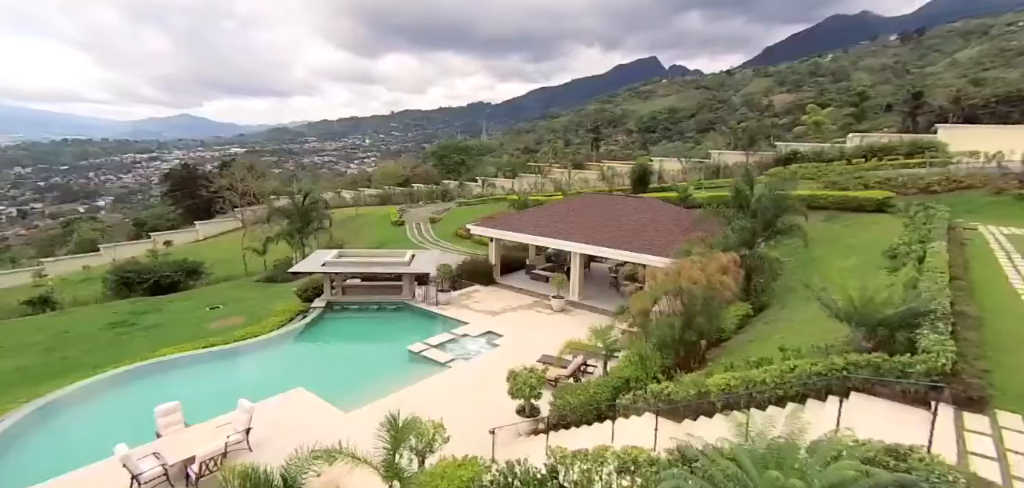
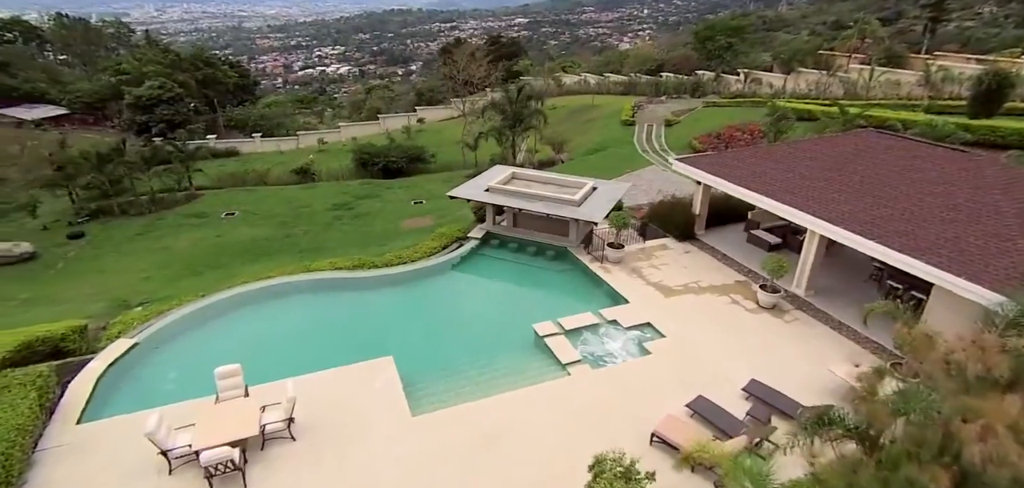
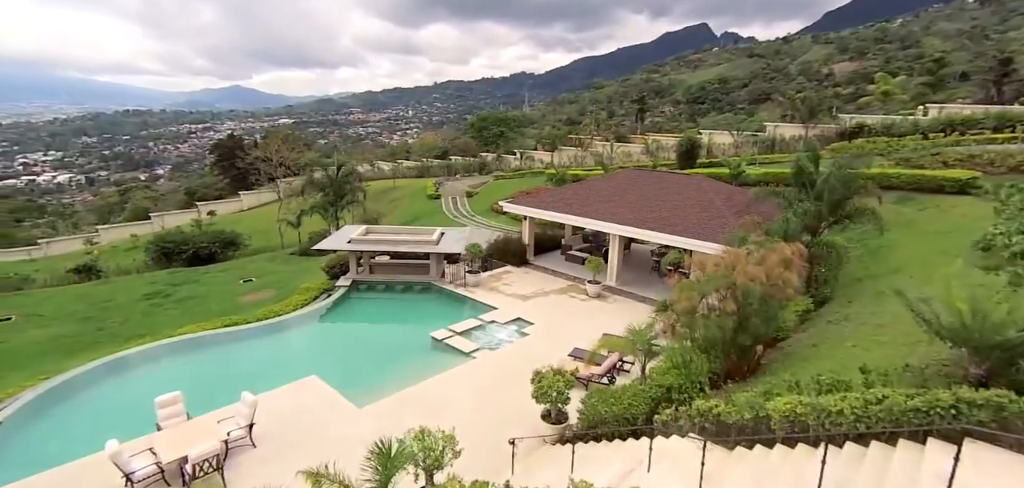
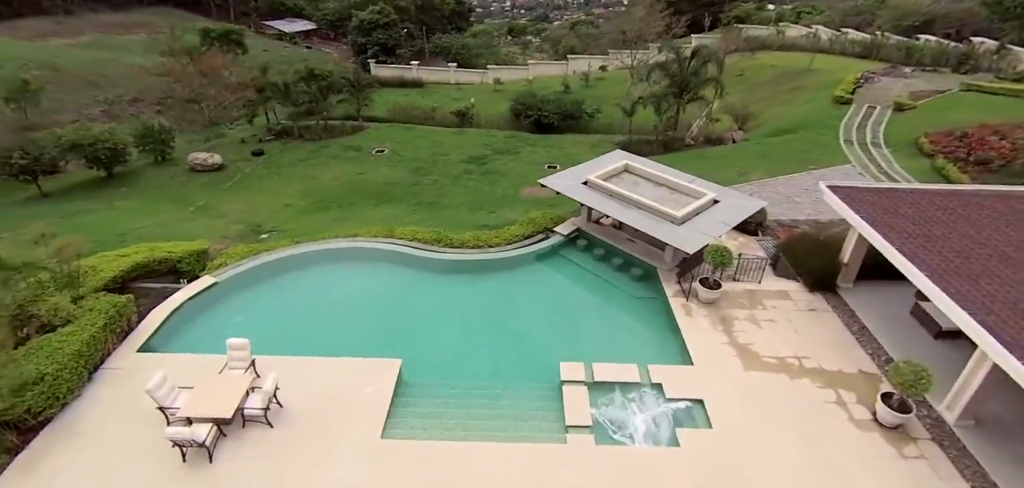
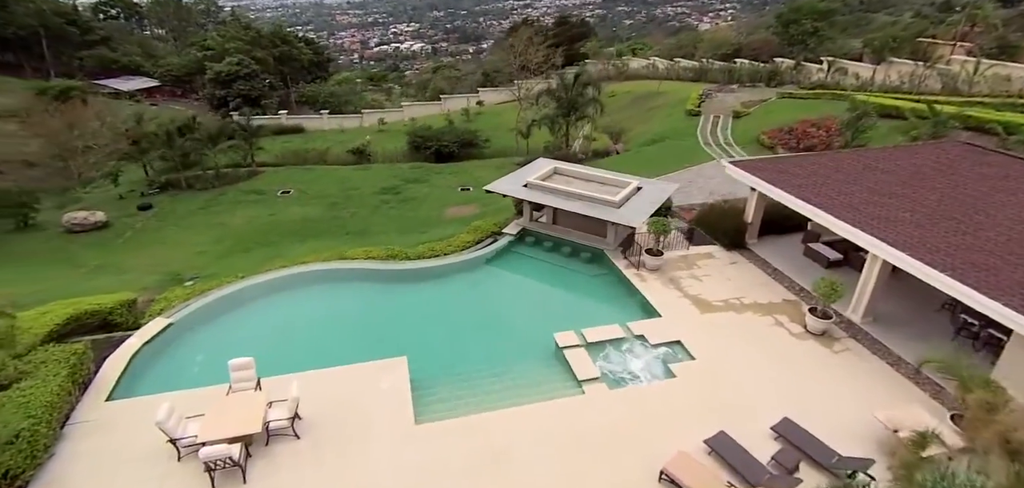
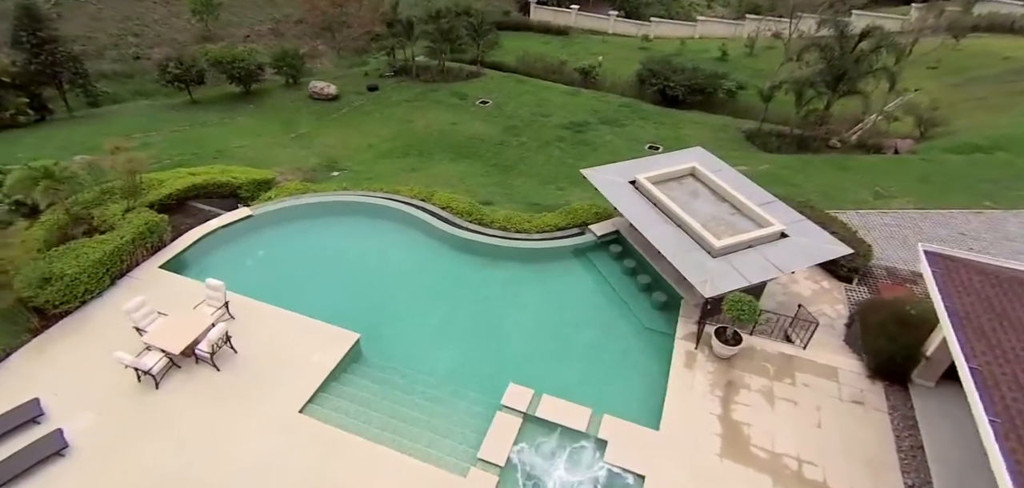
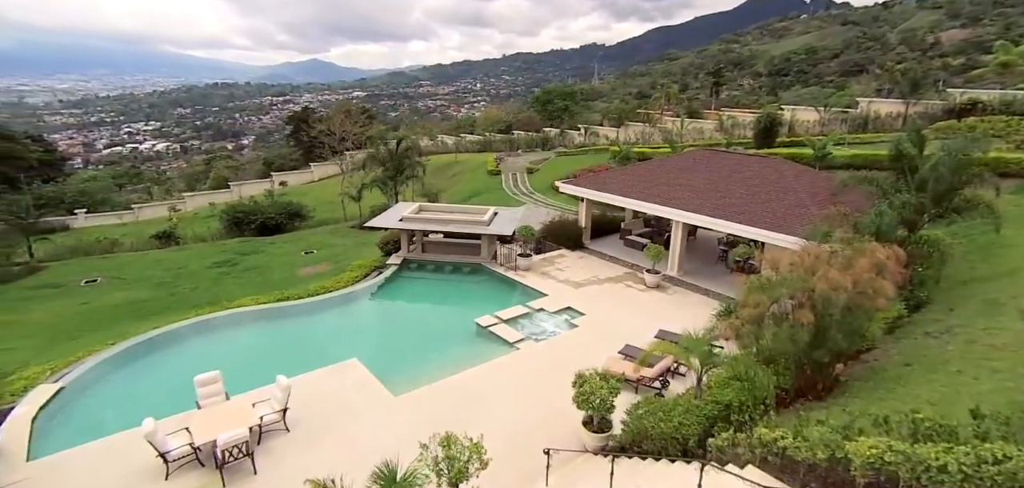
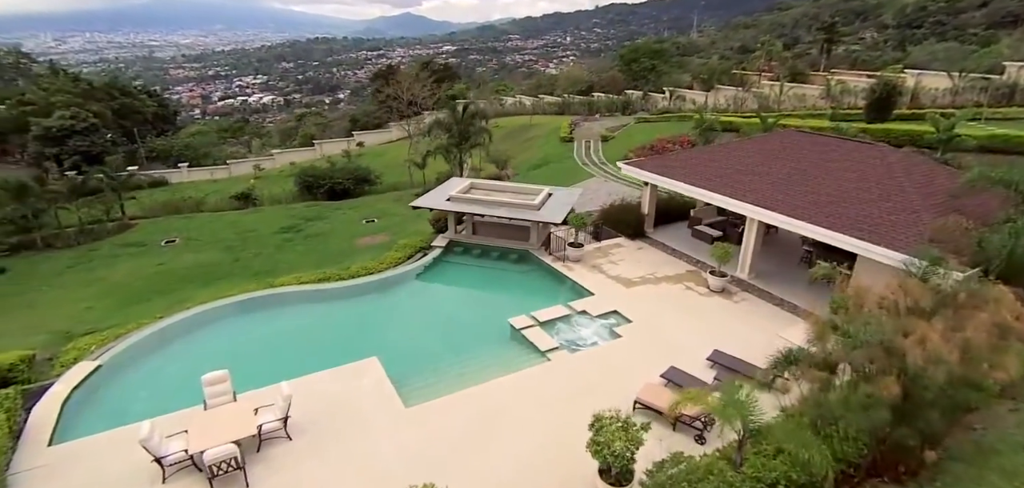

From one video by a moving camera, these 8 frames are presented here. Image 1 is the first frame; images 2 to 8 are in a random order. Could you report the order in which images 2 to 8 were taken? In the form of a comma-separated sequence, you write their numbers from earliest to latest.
3, 7, 8, 2, 5, 4, 6
